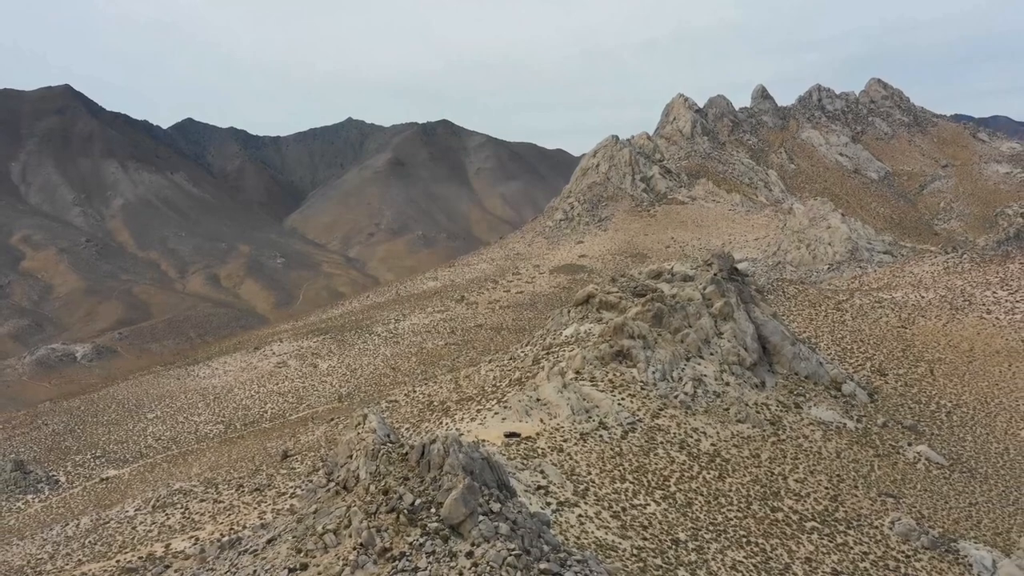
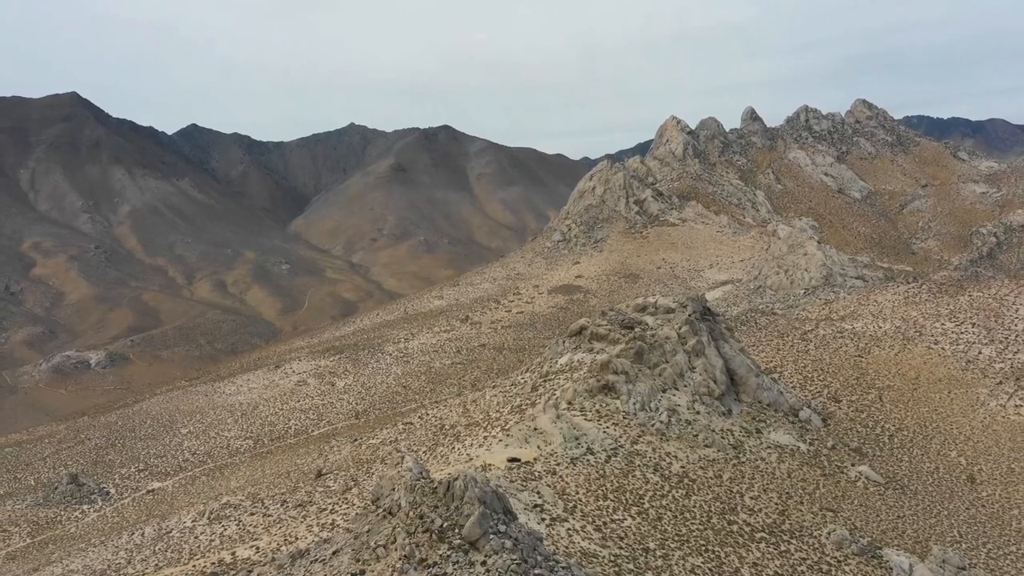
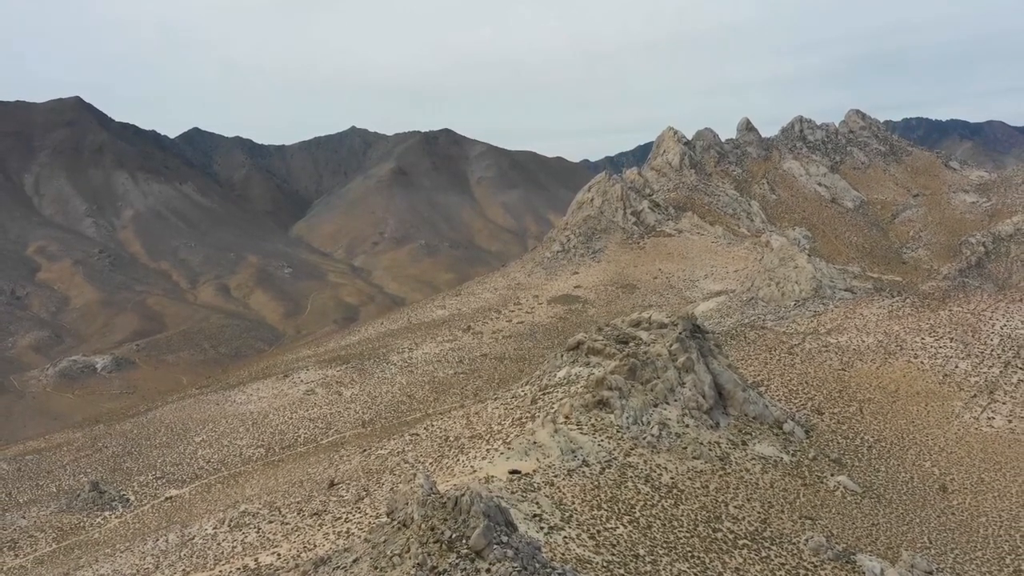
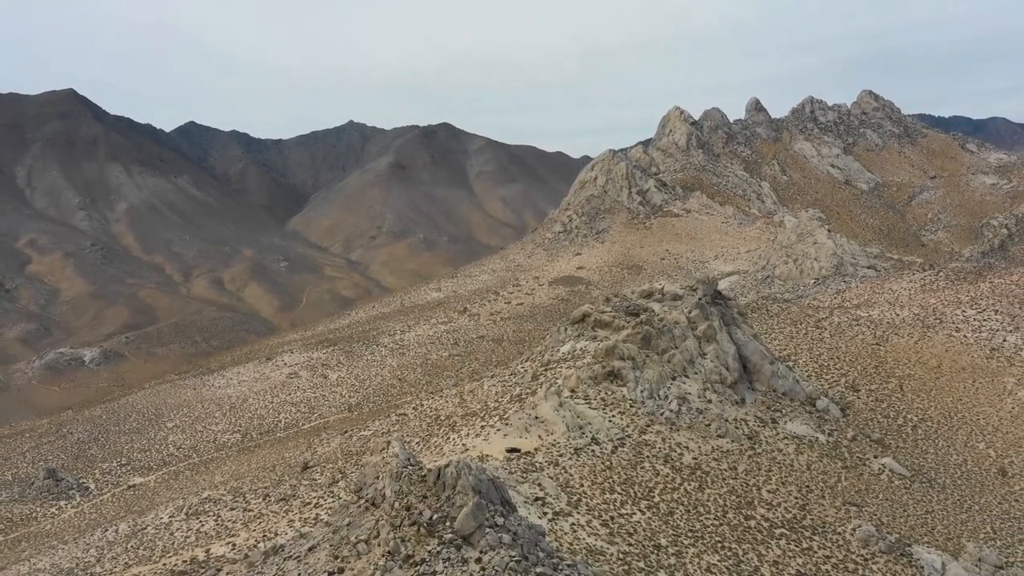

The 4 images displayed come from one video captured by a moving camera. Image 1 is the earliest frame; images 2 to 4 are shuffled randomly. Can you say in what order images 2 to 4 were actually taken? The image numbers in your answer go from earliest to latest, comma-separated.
4, 2, 3
